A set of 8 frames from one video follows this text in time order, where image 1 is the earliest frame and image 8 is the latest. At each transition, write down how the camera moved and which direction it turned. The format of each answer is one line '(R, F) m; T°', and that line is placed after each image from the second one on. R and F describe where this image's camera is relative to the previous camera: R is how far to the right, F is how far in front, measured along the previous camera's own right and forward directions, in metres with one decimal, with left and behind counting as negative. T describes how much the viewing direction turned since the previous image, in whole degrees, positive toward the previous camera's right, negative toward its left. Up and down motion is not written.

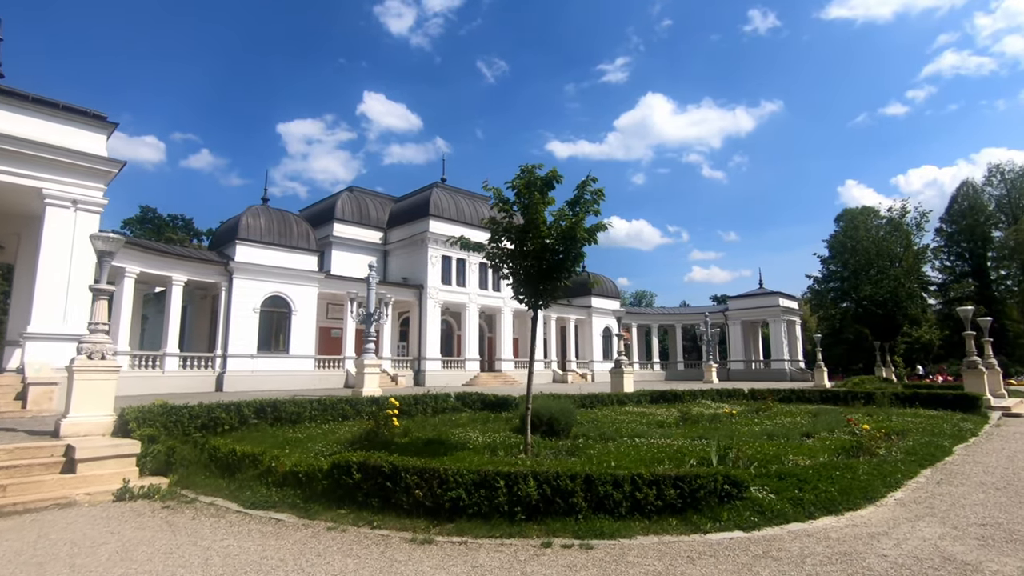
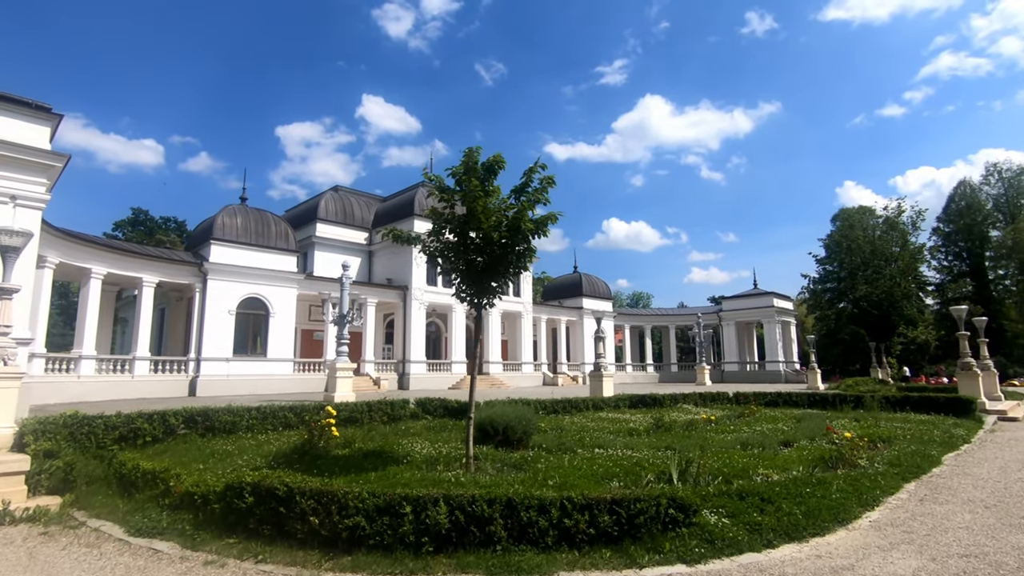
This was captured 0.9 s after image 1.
(+0.9, +0.8) m; 0°
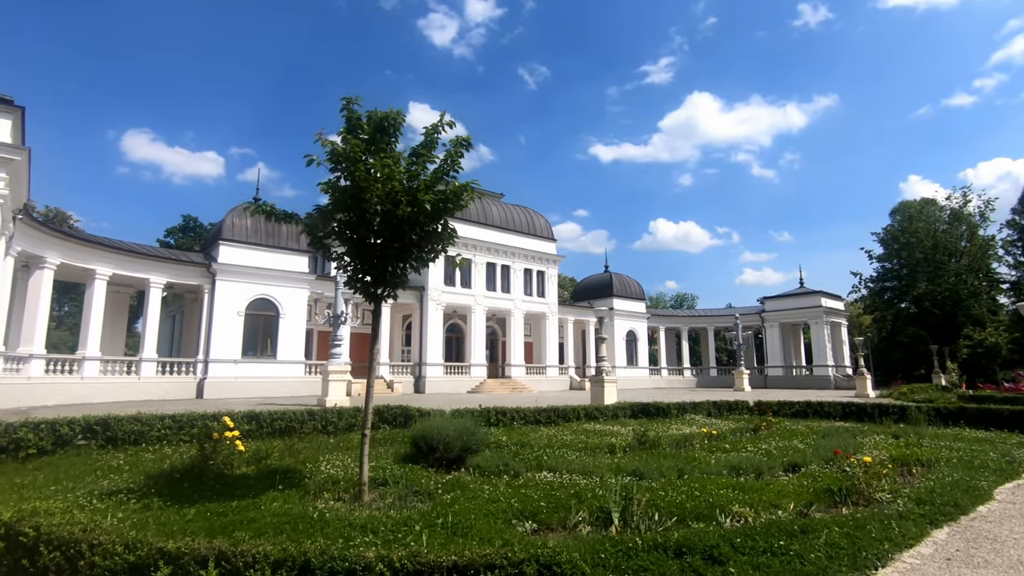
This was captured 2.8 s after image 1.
(+1.7, +1.6) m; -5°
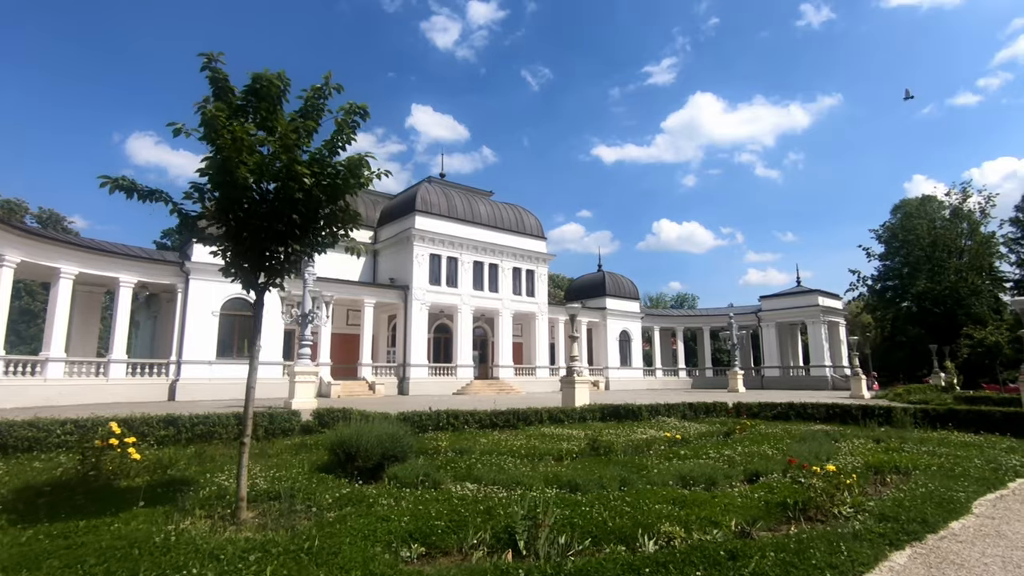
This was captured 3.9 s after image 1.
(+1.1, +0.8) m; 0°
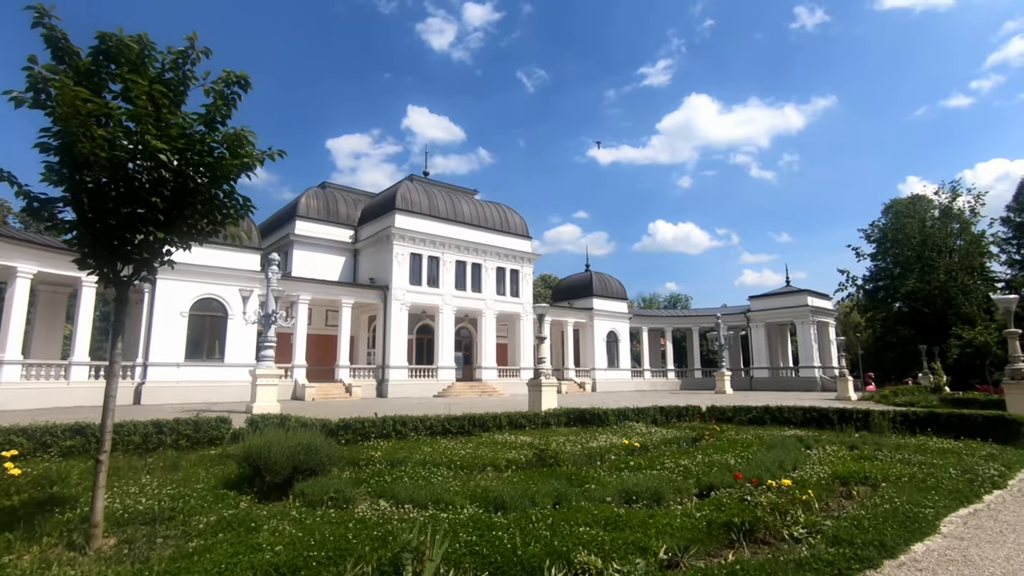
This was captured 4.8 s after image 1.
(+0.9, +0.7) m; 0°
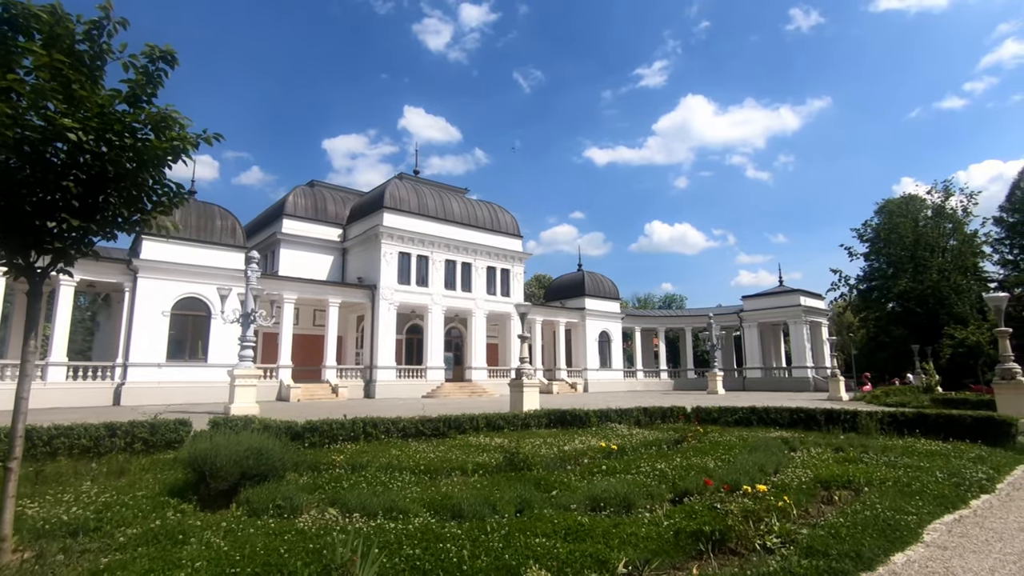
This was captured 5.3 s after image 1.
(+0.4, +0.4) m; 0°
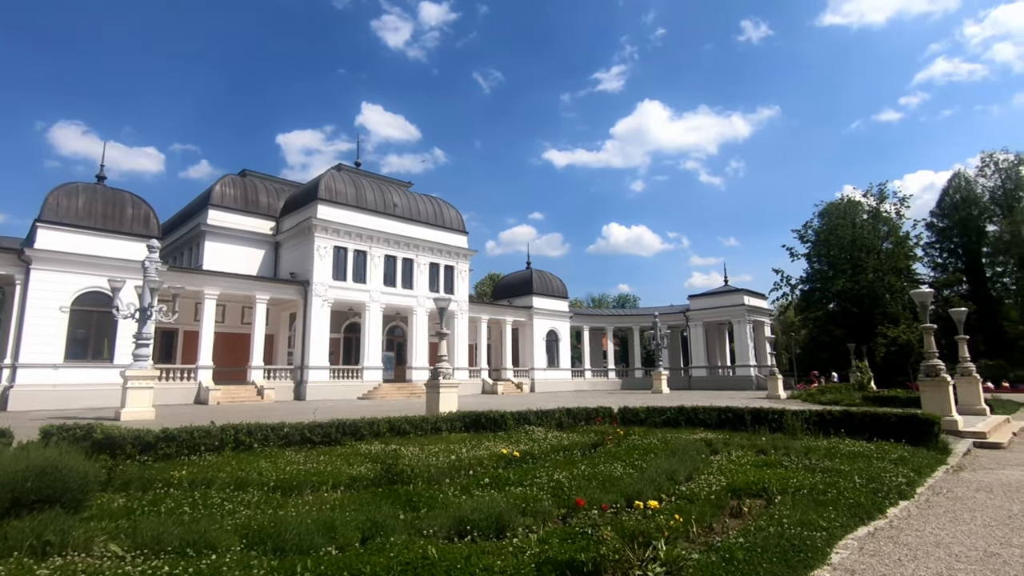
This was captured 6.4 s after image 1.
(+1.1, +1.0) m; +4°
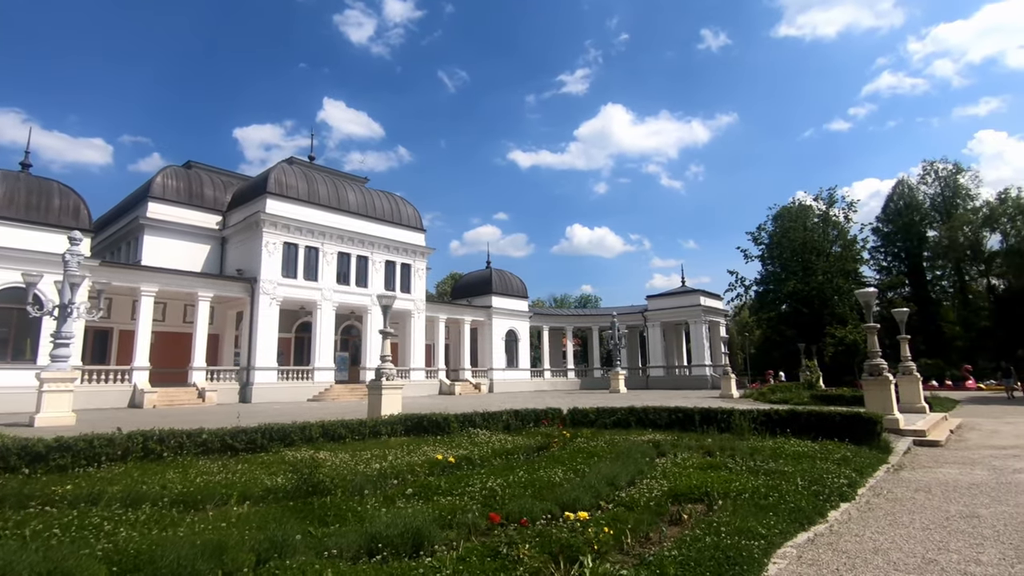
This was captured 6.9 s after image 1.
(+0.4, +0.5) m; +4°
